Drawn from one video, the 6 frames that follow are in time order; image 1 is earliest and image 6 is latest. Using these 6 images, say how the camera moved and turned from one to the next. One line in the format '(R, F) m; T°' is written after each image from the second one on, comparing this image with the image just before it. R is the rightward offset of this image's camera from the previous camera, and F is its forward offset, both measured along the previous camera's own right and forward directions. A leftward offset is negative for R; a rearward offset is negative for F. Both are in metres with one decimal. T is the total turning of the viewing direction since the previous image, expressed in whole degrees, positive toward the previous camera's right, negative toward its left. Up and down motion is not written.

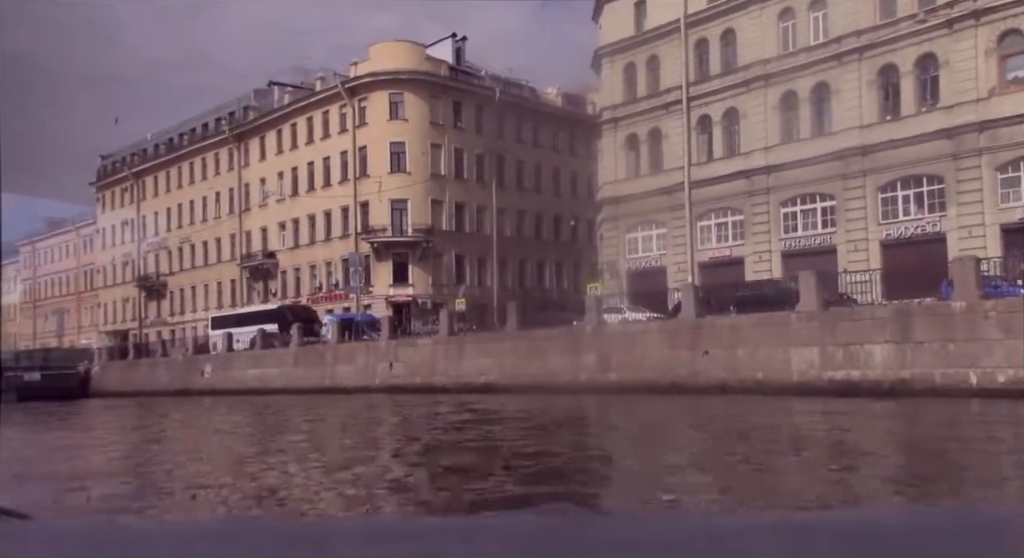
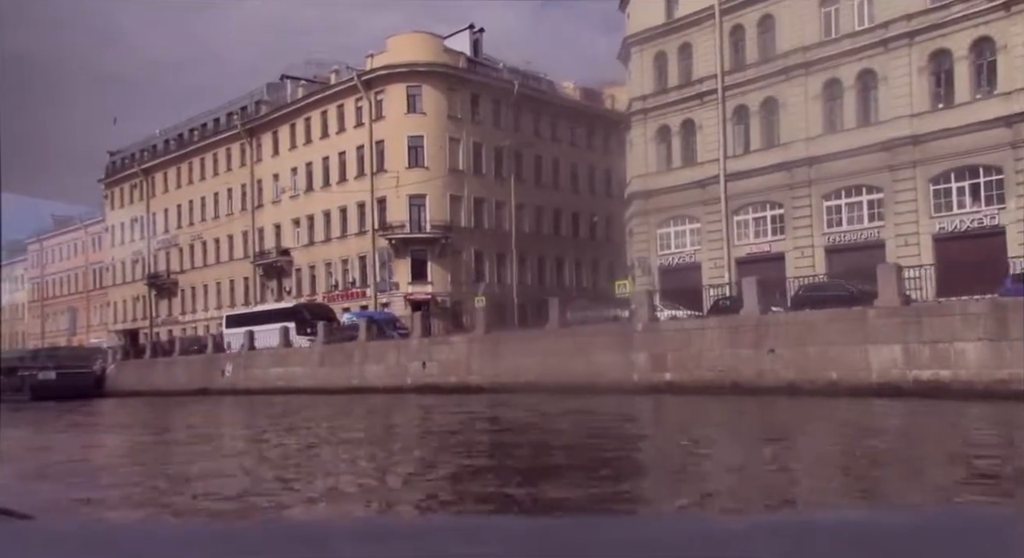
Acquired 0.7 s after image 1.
(-0.4, +0.5) m; 0°
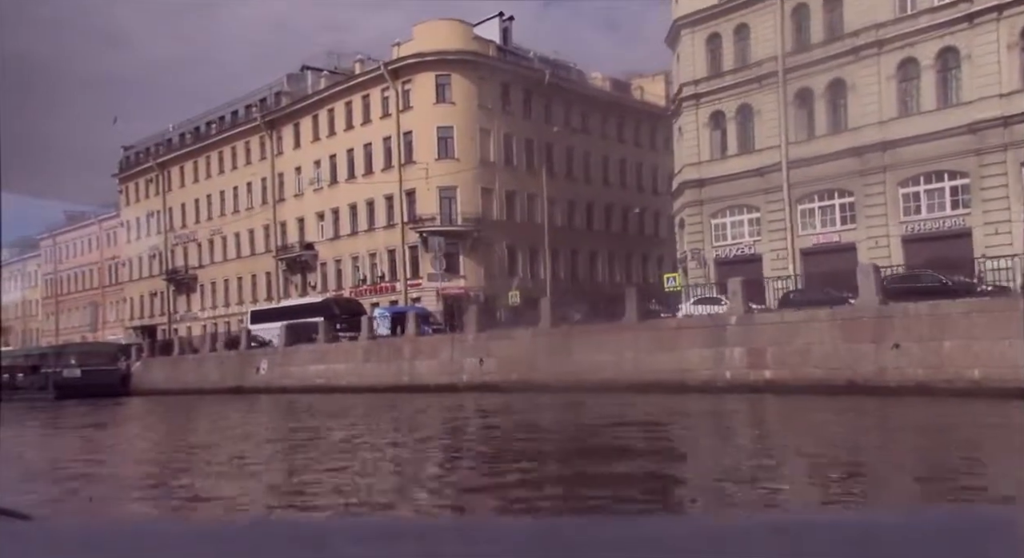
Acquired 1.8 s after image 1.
(-0.6, +0.8) m; 0°
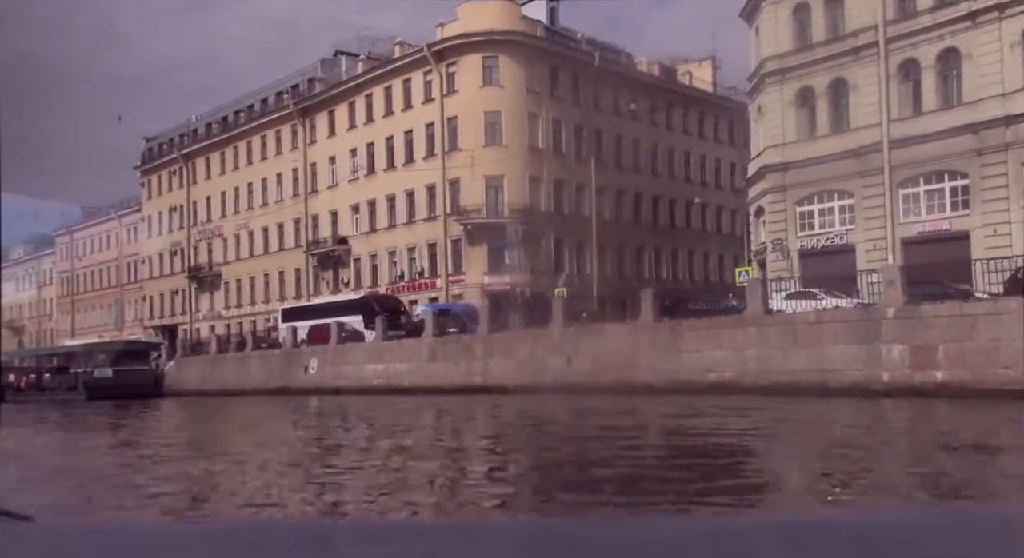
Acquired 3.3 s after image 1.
(-0.7, +1.1) m; 0°
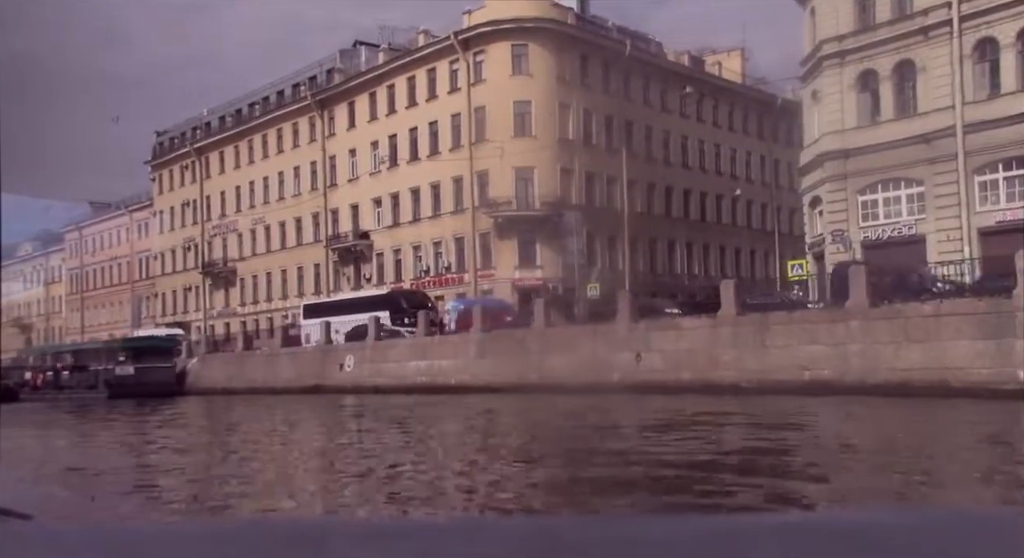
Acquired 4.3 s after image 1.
(-0.5, +0.7) m; 0°
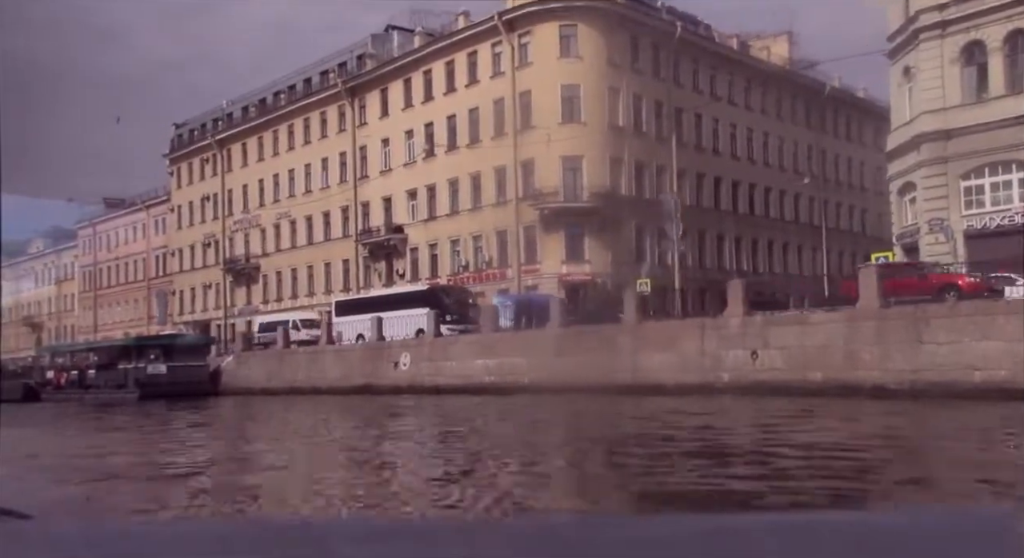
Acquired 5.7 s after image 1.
(-0.7, +1.1) m; 0°
